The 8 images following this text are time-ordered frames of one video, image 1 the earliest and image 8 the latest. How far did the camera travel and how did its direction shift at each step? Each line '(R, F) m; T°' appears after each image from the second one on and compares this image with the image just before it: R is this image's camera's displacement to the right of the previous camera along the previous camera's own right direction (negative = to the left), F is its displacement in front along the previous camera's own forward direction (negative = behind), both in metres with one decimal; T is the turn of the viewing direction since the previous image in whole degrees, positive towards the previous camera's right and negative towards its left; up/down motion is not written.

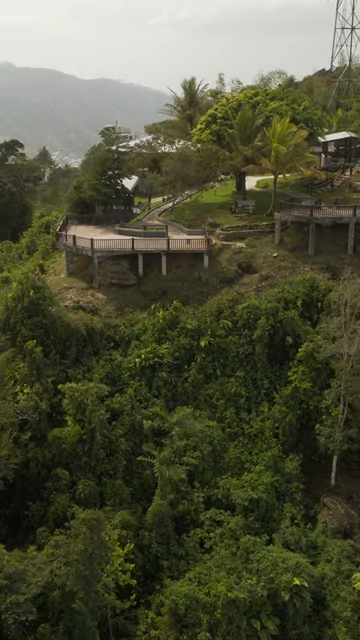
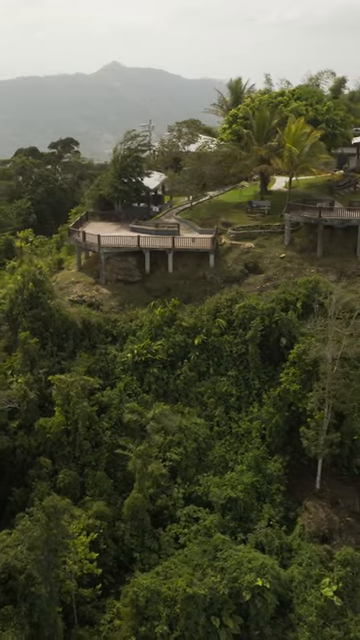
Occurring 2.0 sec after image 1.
(+2.7, -0.1) m; -7°
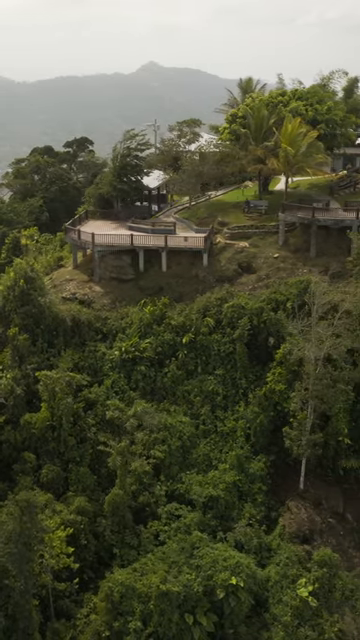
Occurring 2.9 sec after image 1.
(+1.3, -0.1) m; -2°
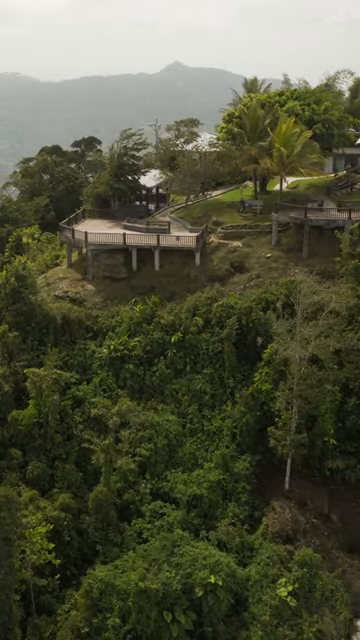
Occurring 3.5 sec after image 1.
(+0.9, -0.1) m; -2°
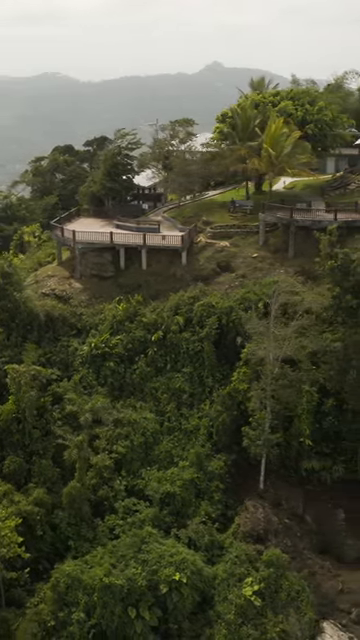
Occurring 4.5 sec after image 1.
(+1.5, -0.1) m; -2°
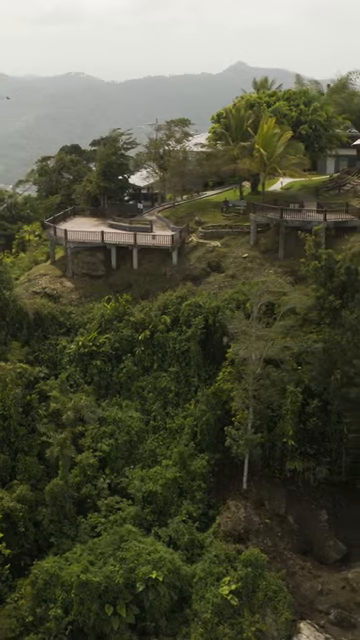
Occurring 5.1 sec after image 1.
(+0.9, -0.1) m; -1°
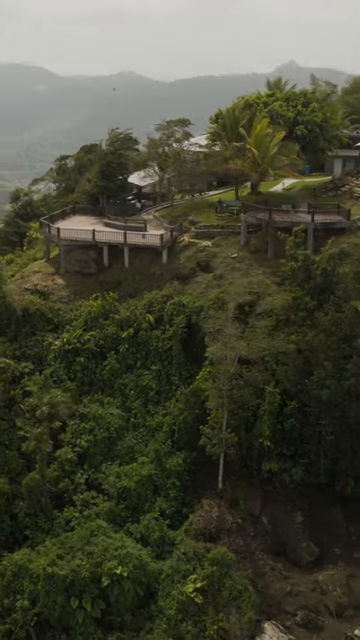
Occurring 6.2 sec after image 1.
(+1.7, -0.1) m; -3°
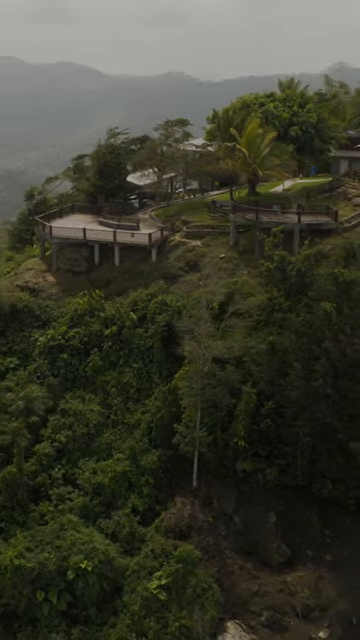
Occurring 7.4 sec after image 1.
(+1.7, -0.1) m; -3°
